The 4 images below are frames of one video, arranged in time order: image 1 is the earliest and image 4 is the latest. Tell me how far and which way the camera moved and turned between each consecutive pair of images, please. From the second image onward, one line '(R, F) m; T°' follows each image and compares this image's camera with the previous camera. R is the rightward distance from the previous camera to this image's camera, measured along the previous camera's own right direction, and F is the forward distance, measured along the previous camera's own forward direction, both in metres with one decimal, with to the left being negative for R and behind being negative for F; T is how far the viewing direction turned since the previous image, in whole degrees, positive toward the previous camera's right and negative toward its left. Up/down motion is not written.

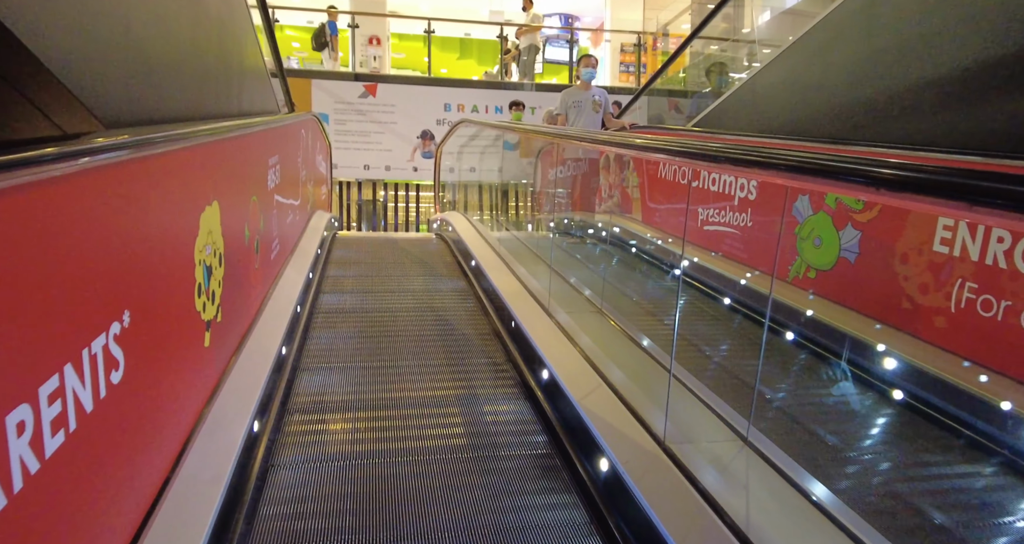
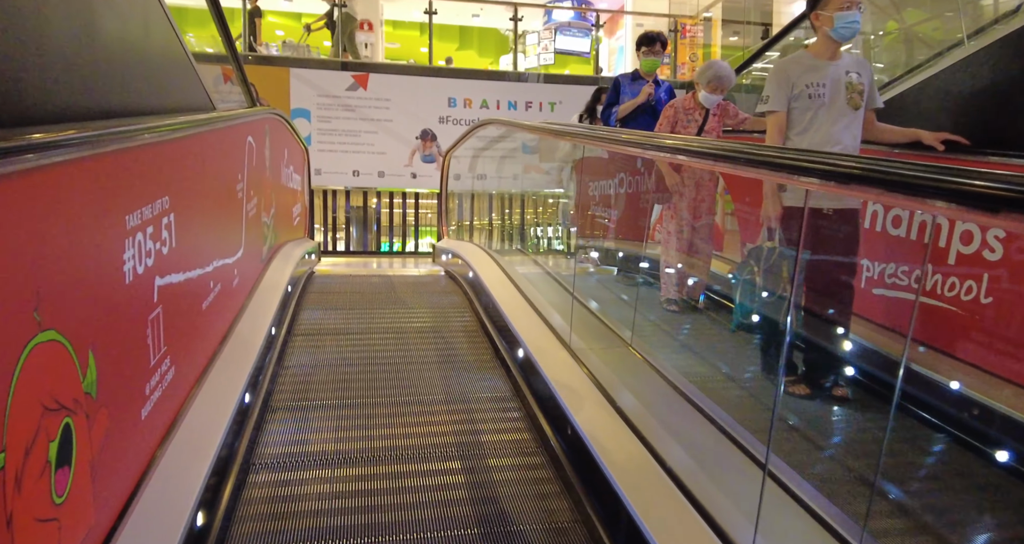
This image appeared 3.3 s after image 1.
(-0.2, +1.2) m; +1°
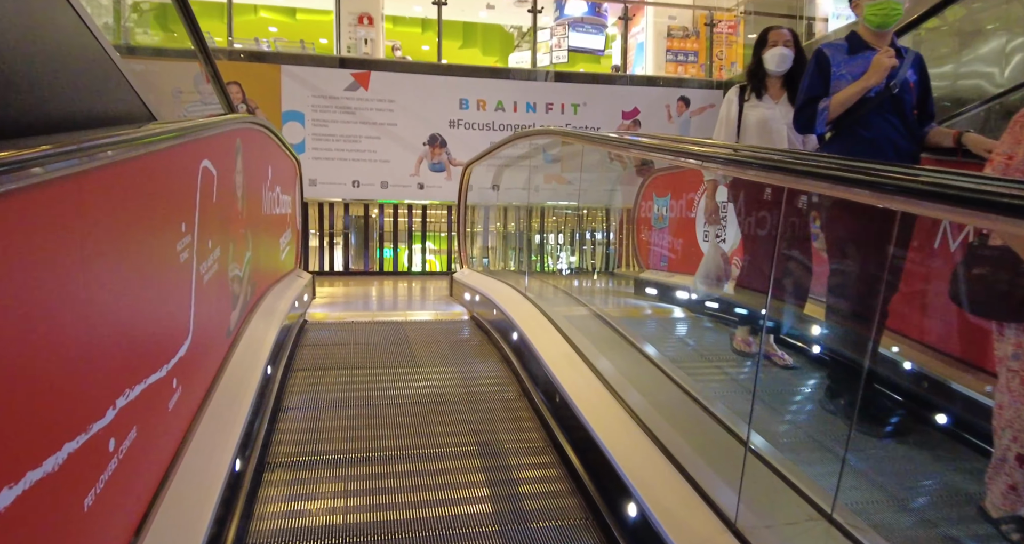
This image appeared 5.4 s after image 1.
(-0.2, +0.7) m; 0°
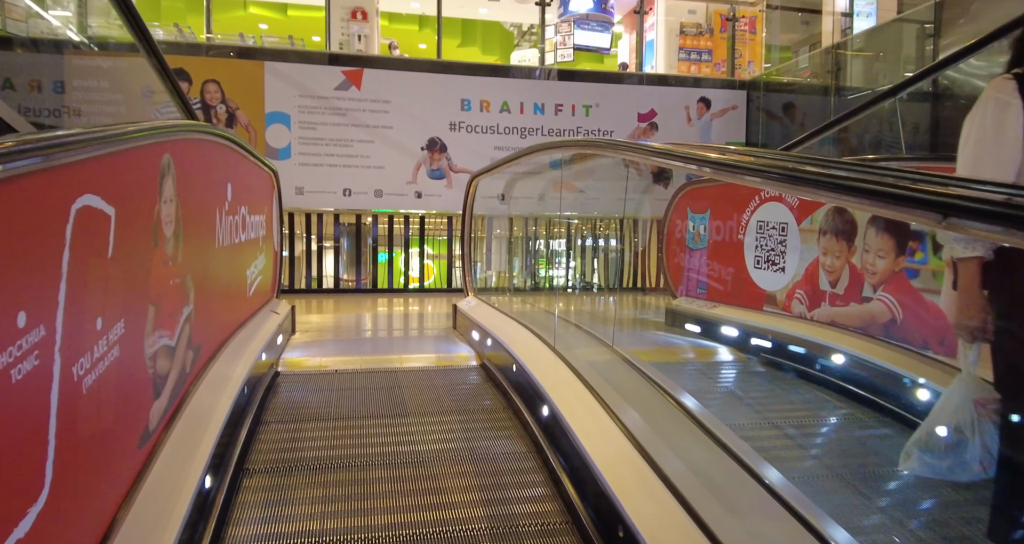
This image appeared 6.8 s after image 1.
(-0.1, +0.5) m; 0°
